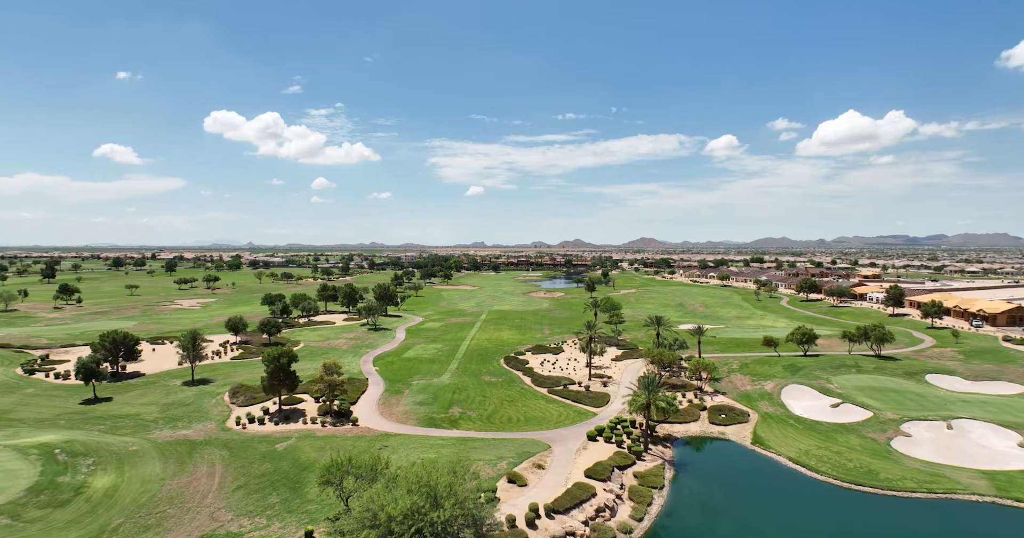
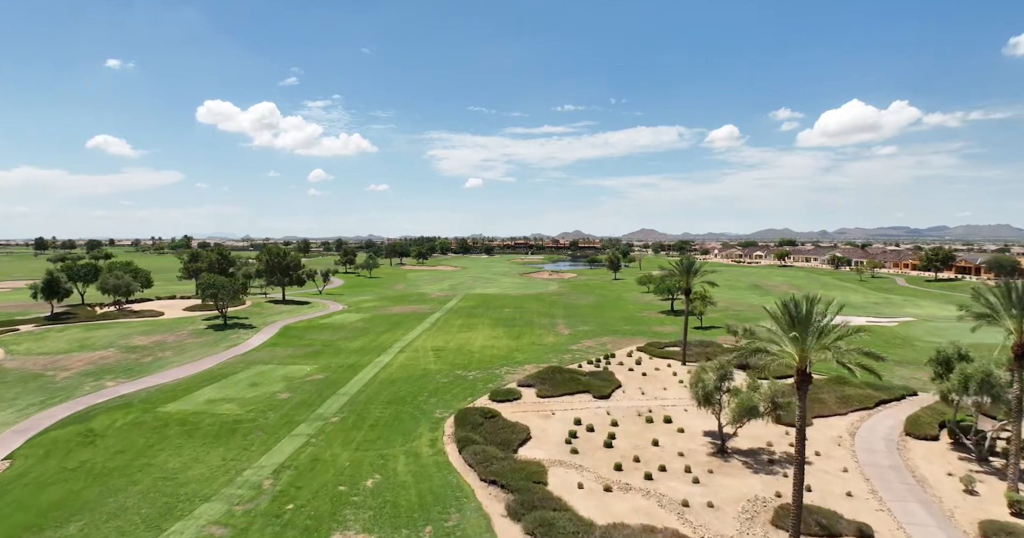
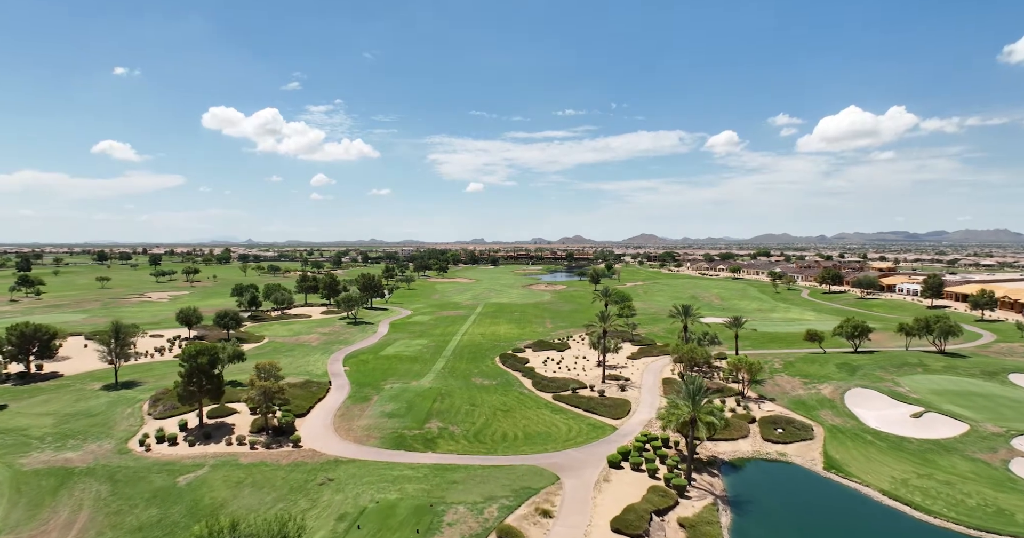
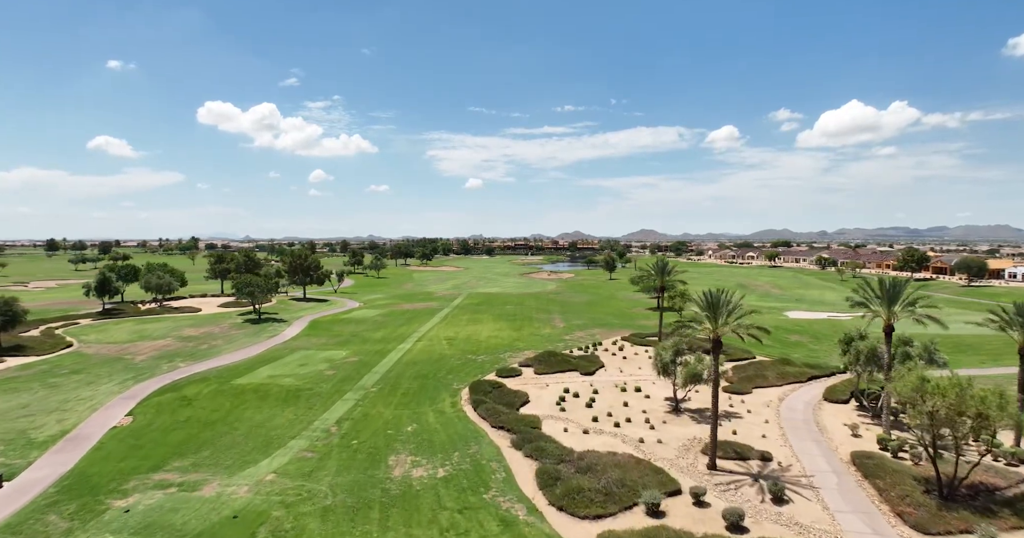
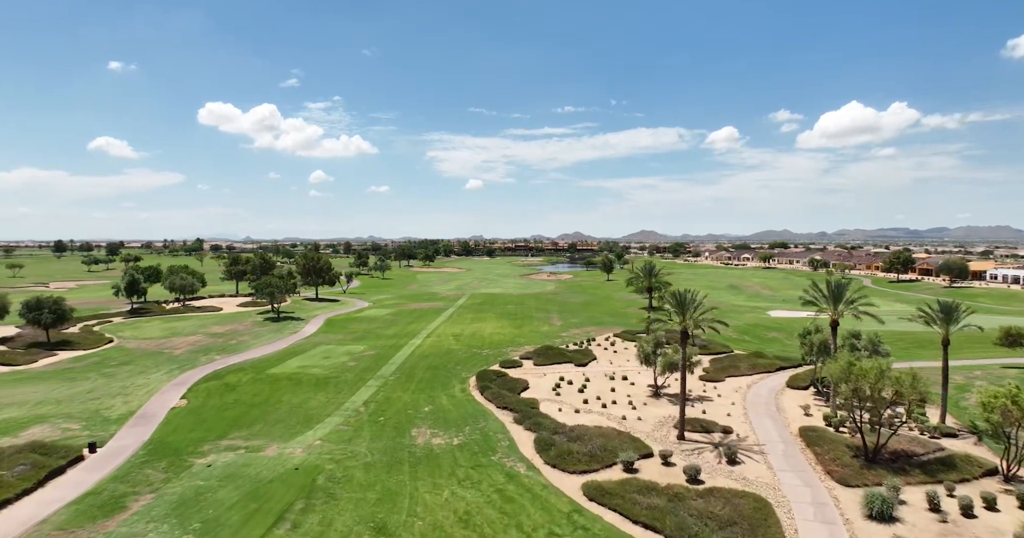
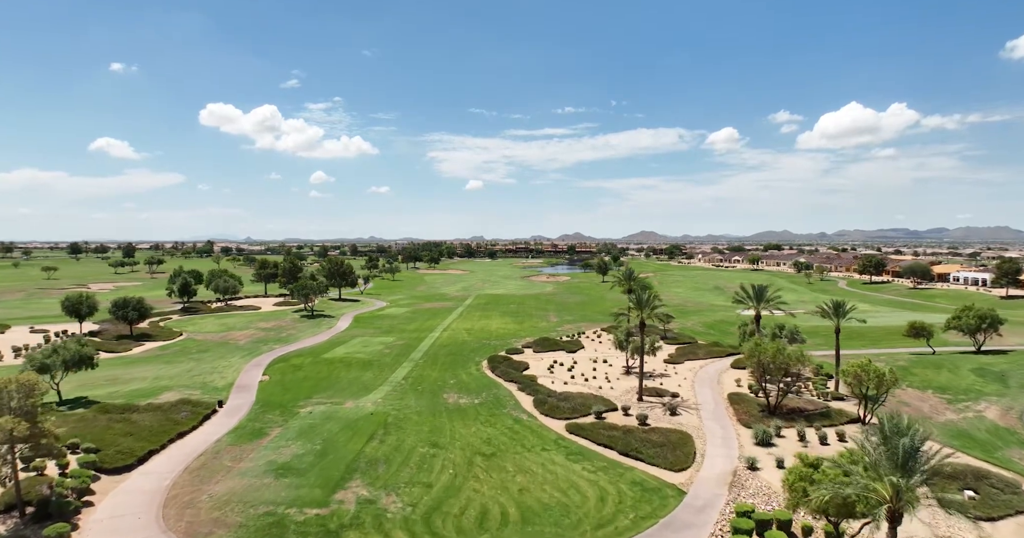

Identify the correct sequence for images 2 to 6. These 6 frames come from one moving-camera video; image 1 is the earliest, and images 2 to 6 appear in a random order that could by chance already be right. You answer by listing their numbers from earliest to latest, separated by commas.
3, 6, 5, 4, 2
